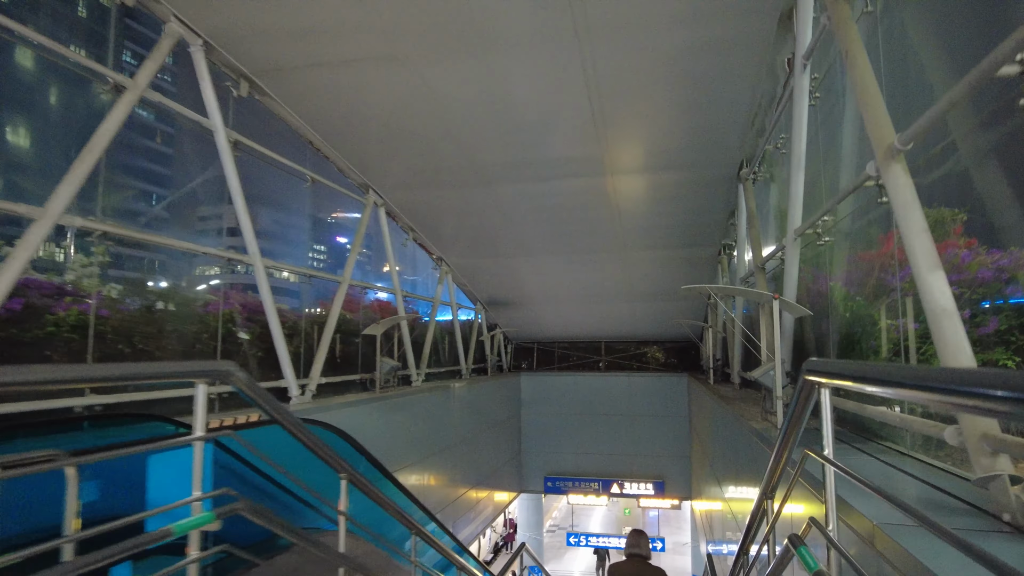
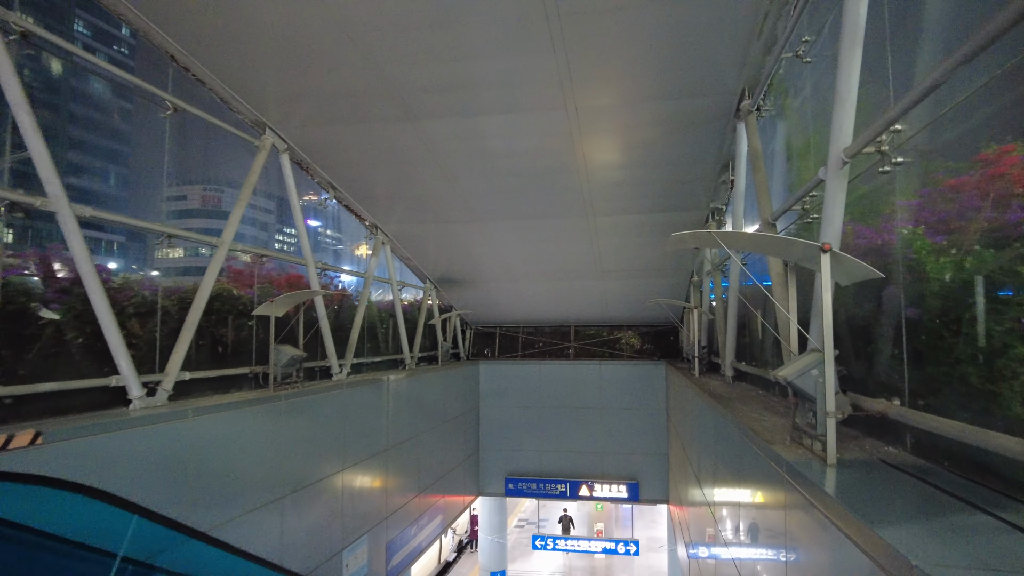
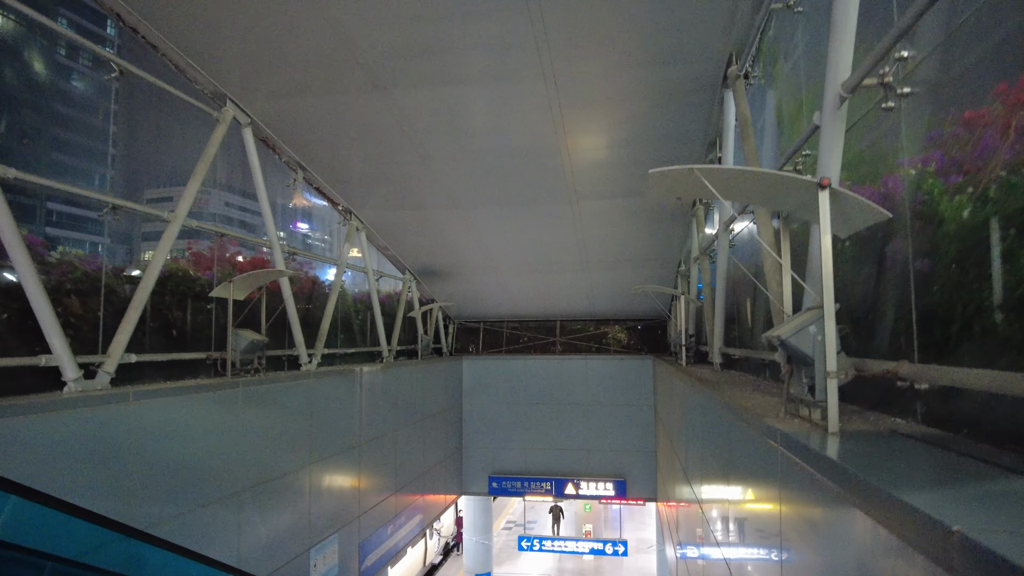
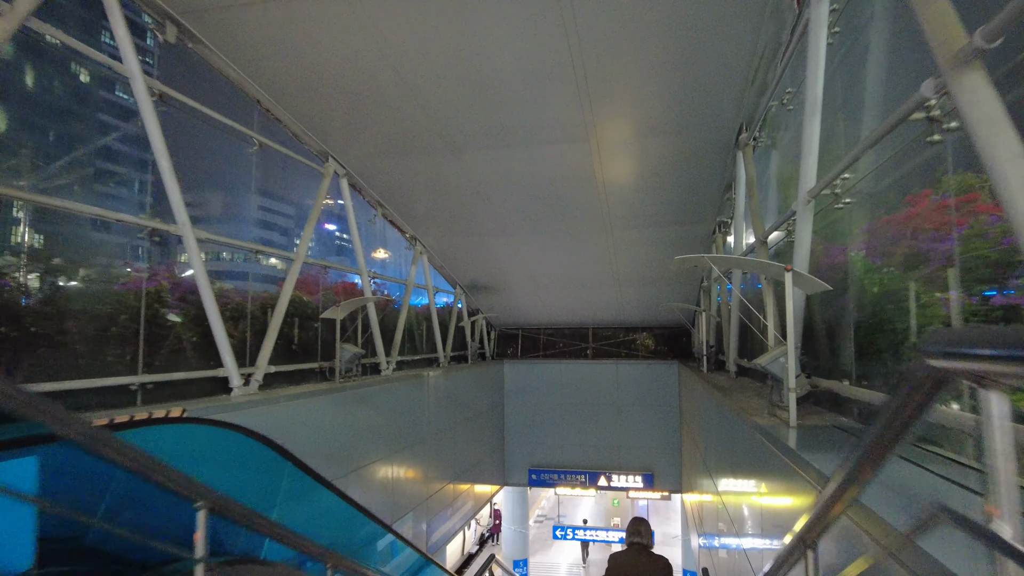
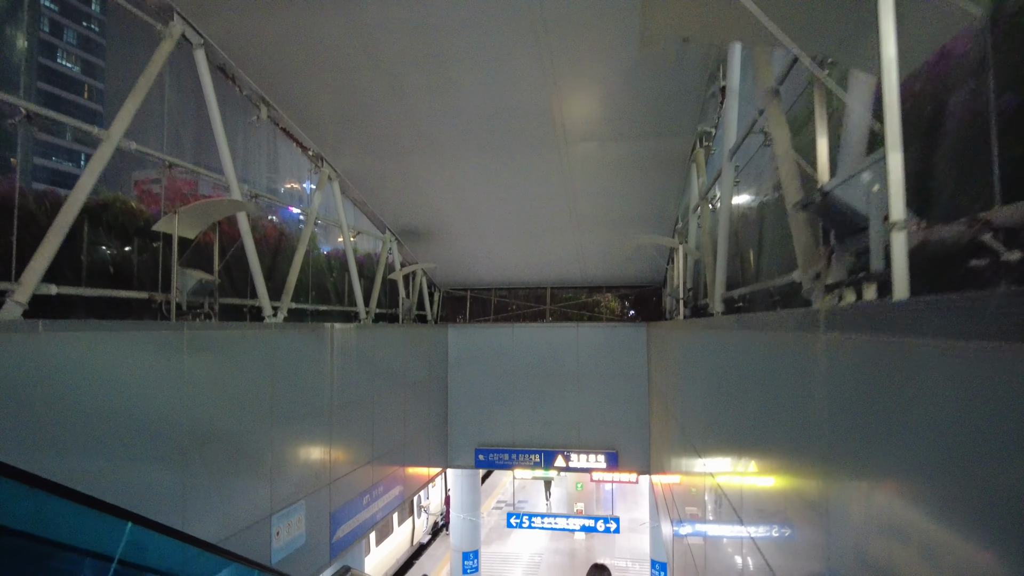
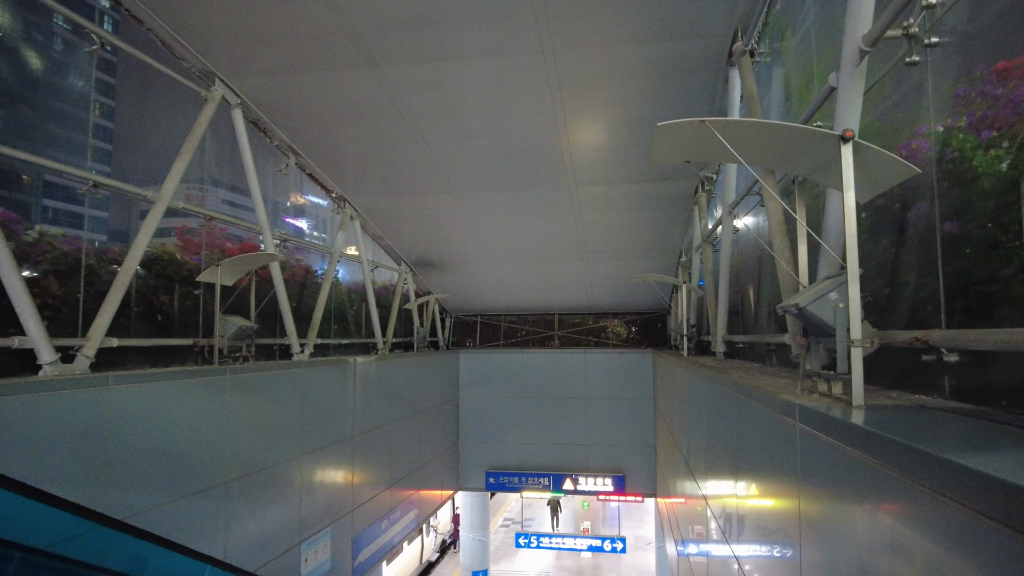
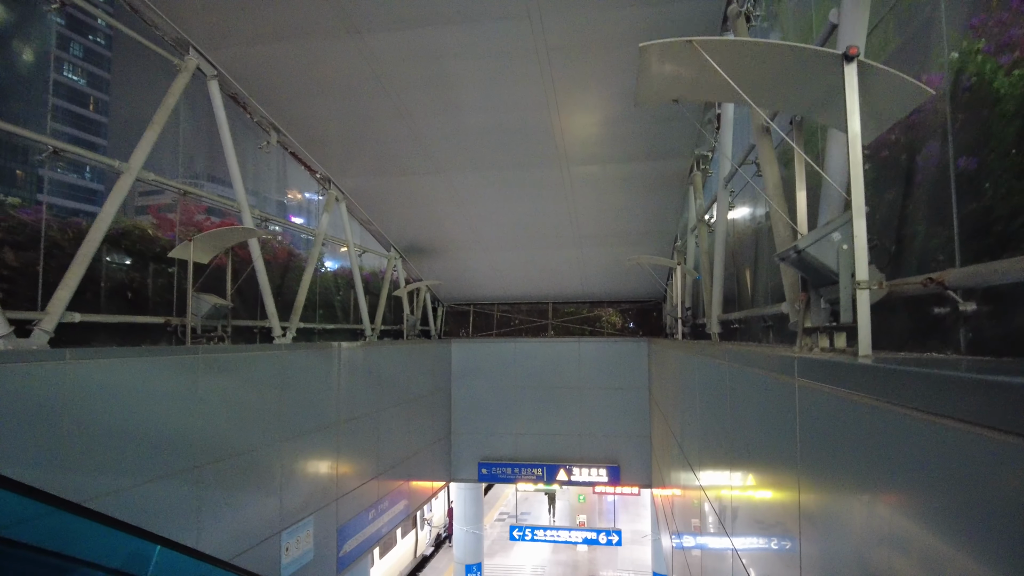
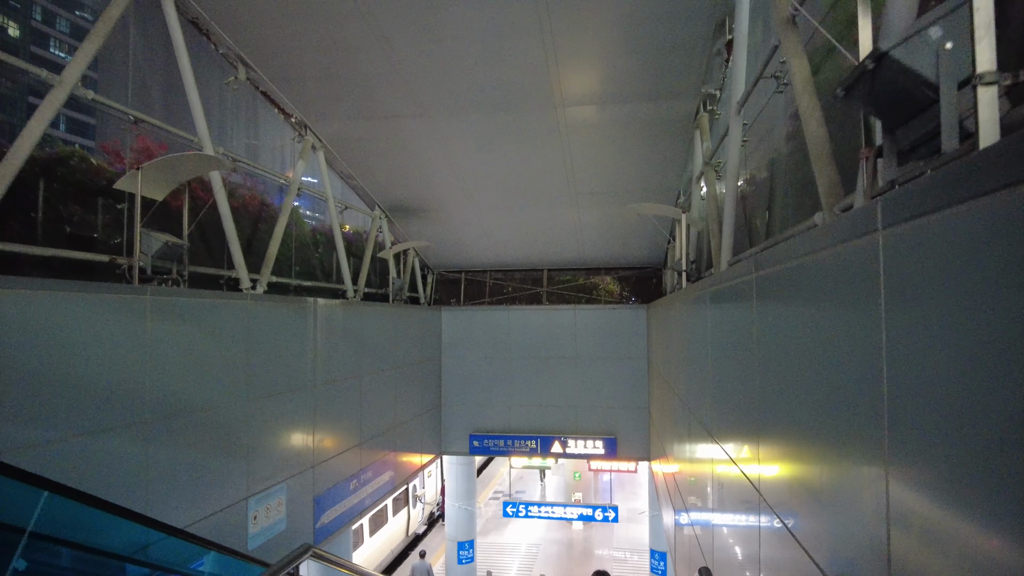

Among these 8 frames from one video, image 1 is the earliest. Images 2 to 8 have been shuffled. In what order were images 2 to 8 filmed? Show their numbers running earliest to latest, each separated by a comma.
4, 2, 3, 6, 7, 5, 8
